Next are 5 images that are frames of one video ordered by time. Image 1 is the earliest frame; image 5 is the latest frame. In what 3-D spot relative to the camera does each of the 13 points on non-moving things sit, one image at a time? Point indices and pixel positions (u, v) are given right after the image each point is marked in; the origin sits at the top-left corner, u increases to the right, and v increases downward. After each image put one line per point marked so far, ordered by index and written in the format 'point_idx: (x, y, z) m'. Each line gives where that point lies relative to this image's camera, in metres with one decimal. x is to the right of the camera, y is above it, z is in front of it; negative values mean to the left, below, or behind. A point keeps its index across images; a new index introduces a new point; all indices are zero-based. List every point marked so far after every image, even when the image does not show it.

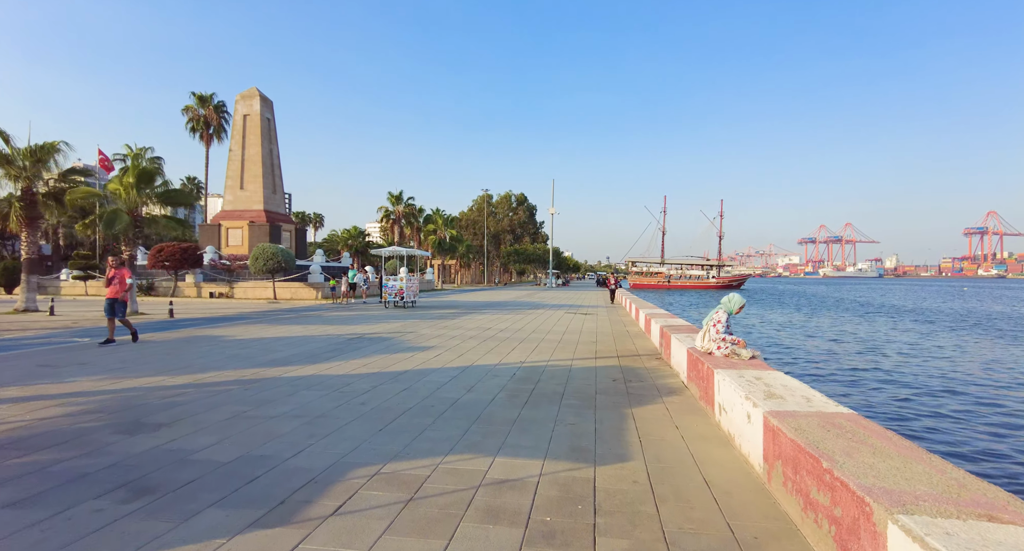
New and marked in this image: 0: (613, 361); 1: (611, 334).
0: (+1.9, -1.6, +9.7) m
1: (+2.6, -1.6, +13.2) m
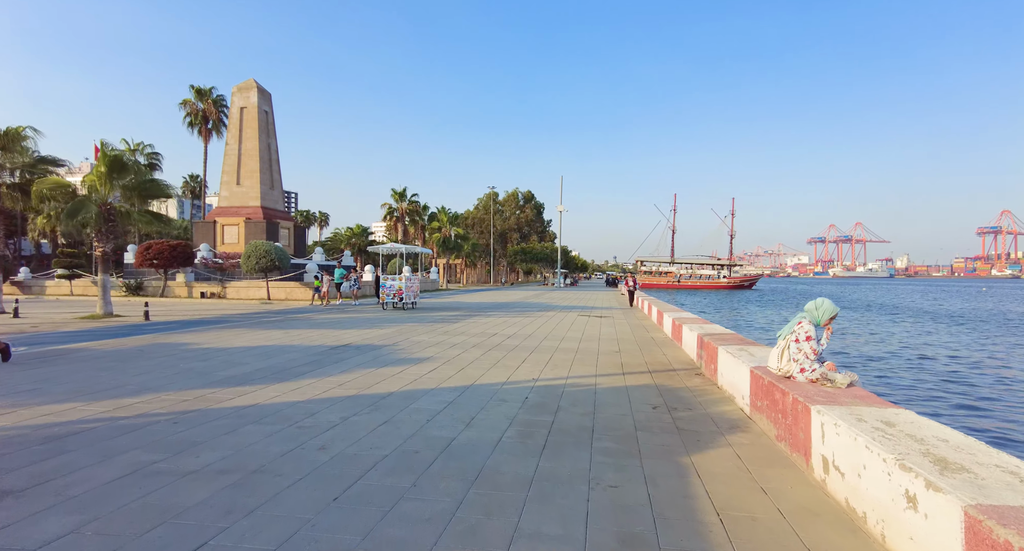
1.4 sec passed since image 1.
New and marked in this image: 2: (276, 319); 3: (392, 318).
0: (+2.0, -1.6, +8.0) m
1: (+2.8, -1.6, +11.5) m
2: (-7.3, -1.4, +16.2) m
3: (-3.8, -1.4, +16.5) m
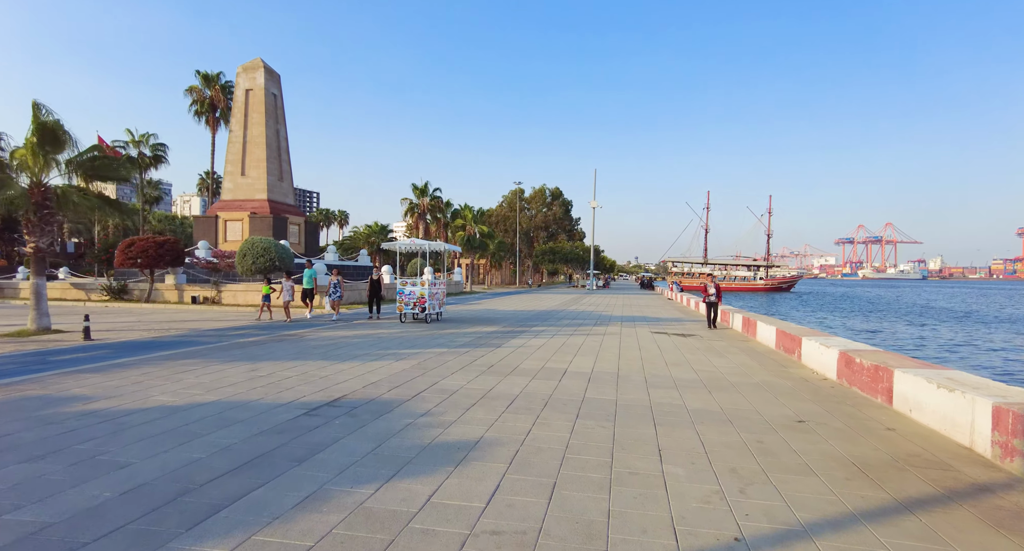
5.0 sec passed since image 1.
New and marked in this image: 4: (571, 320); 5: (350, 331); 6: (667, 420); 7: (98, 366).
0: (+3.2, -1.7, +3.6) m
1: (+4.0, -1.7, +7.0) m
2: (-5.9, -1.5, +12.1) m
3: (-2.4, -1.5, +12.3) m
4: (+2.2, -1.6, +19.3) m
5: (-4.2, -1.4, +13.6) m
6: (+1.8, -1.7, +6.0) m
7: (-6.6, -1.4, +8.4) m
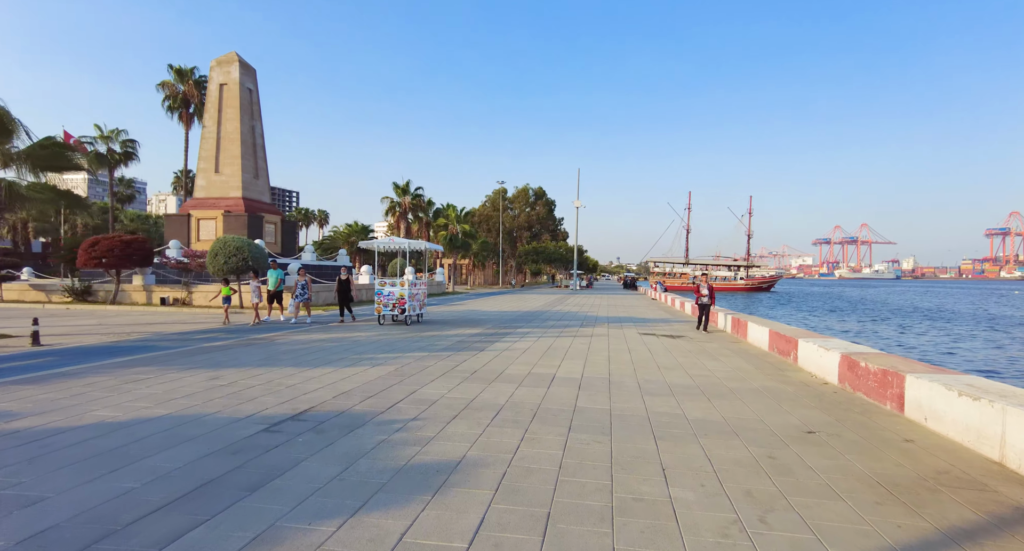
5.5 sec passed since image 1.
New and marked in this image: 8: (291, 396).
0: (+3.1, -1.7, +3.1) m
1: (+3.8, -1.7, +6.6) m
2: (-6.2, -1.5, +11.3) m
3: (-2.7, -1.5, +11.6) m
4: (+1.6, -1.6, +18.8) m
5: (-4.6, -1.4, +12.9) m
6: (+1.6, -1.6, +5.5) m
7: (-6.9, -1.5, +7.6) m
8: (-2.9, -1.6, +6.8) m
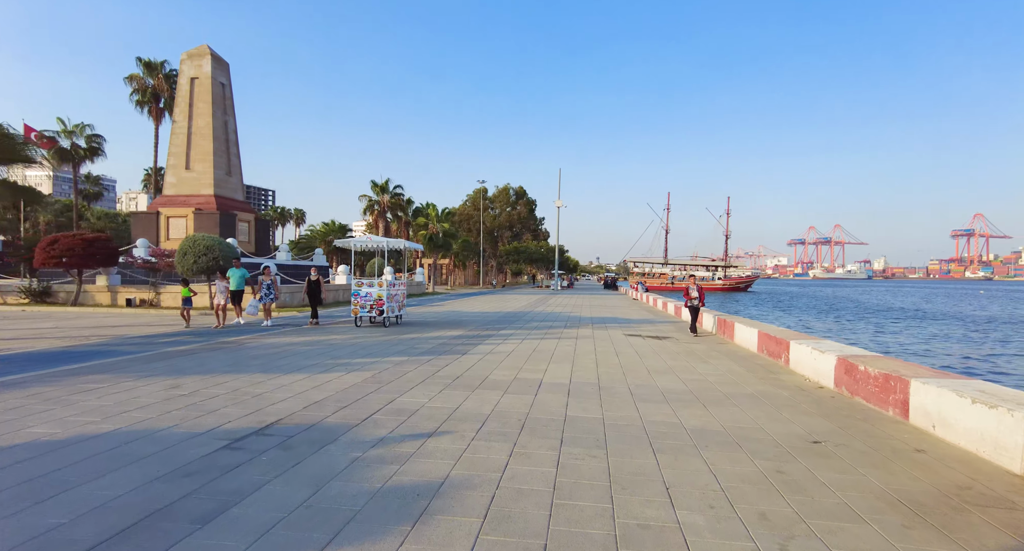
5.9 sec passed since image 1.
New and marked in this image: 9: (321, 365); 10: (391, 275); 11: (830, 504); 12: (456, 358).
0: (+3.1, -1.7, +2.8) m
1: (+3.6, -1.7, +6.3) m
2: (-6.6, -1.5, +10.7) m
3: (-3.1, -1.5, +11.1) m
4: (+1.0, -1.6, +18.4) m
5: (-5.0, -1.4, +12.3) m
6: (+1.5, -1.6, +5.1) m
7: (-7.1, -1.5, +6.9) m
8: (-3.0, -1.6, +6.2) m
9: (-3.3, -1.5, +8.8) m
10: (-3.6, 0.0, +15.7) m
11: (+2.3, -1.7, +3.8) m
12: (-1.0, -1.5, +9.7) m
